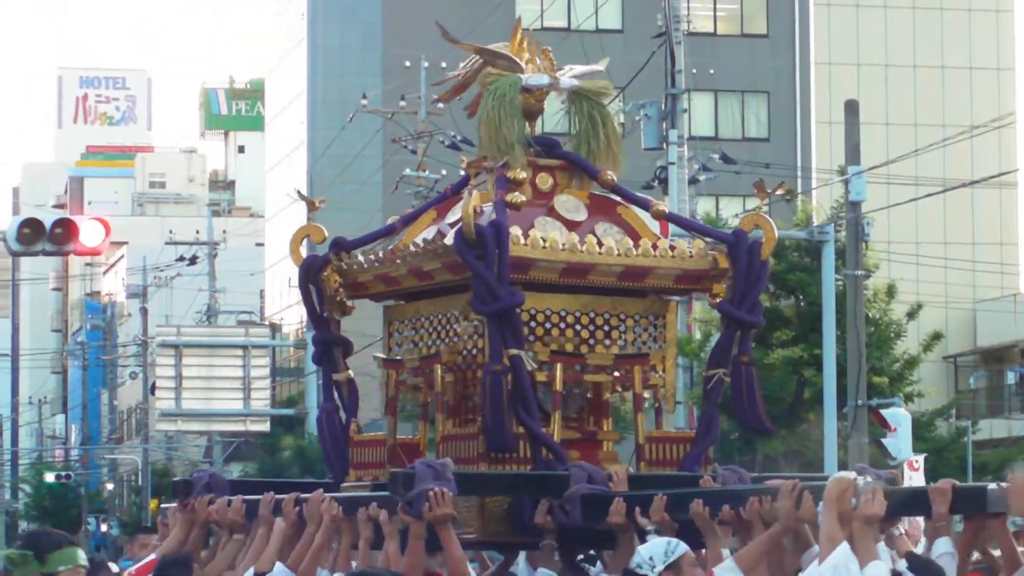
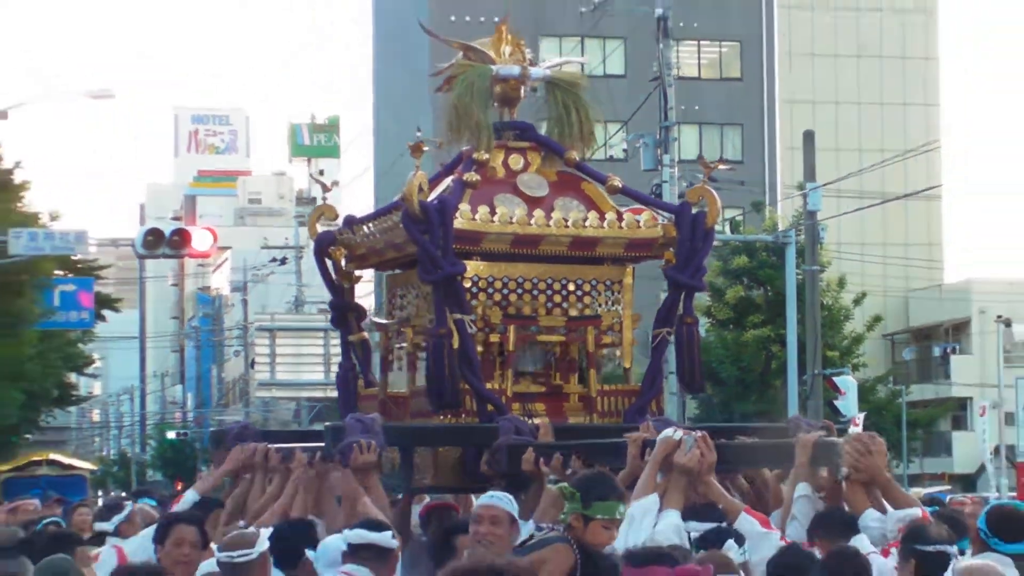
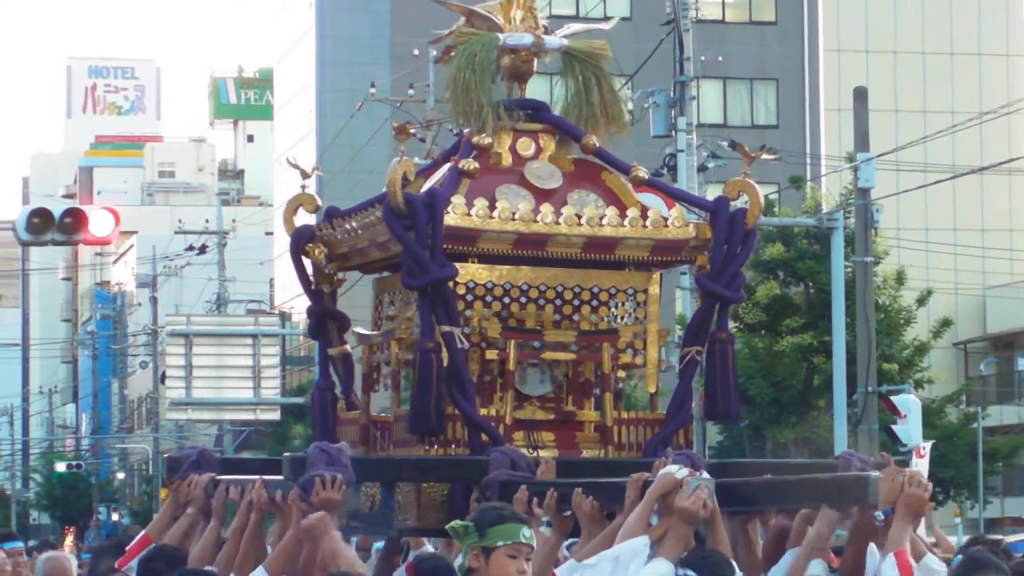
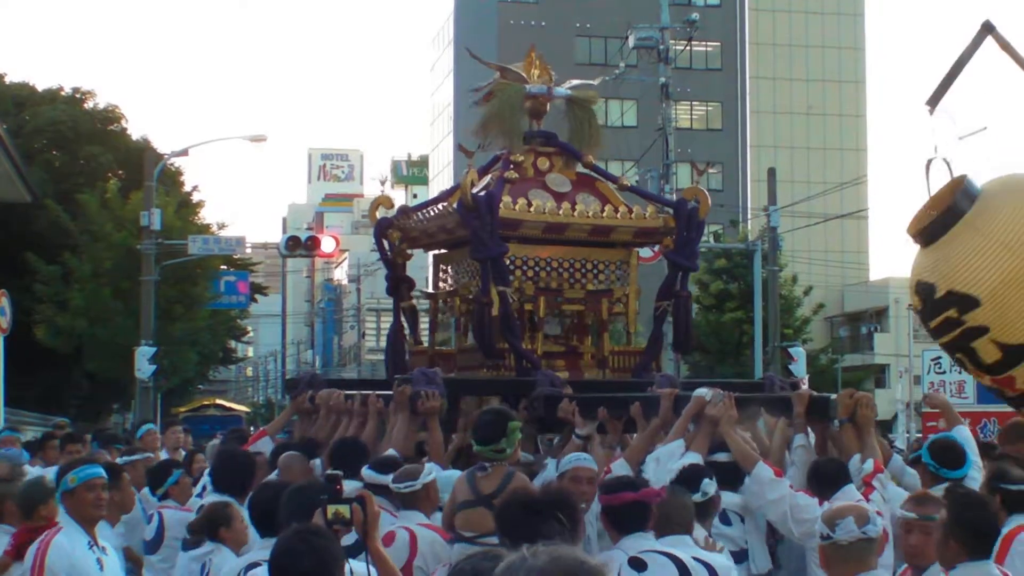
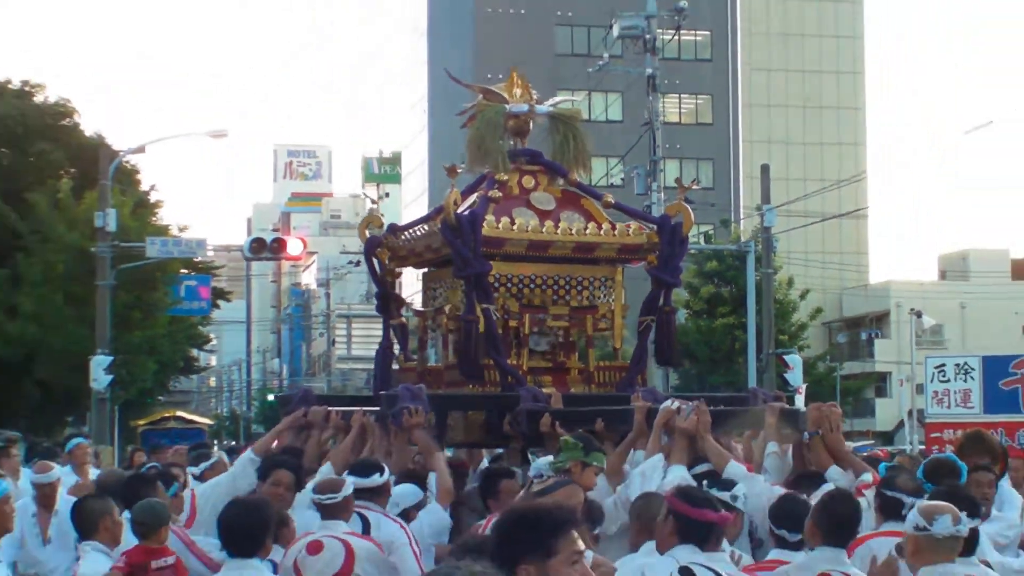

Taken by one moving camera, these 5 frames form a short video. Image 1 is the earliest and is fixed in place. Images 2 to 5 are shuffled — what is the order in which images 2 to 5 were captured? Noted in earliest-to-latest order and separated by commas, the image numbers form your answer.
3, 2, 5, 4
